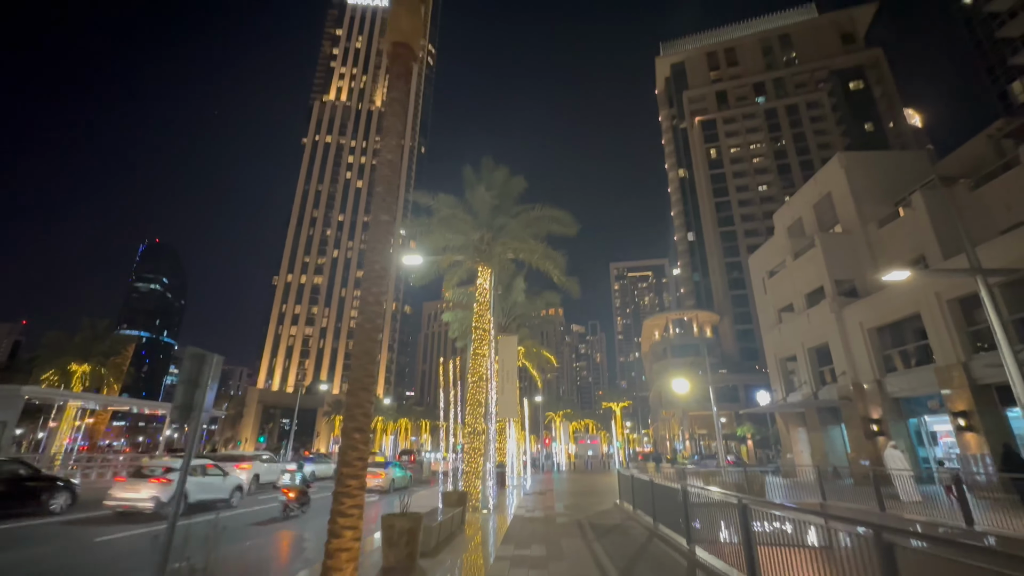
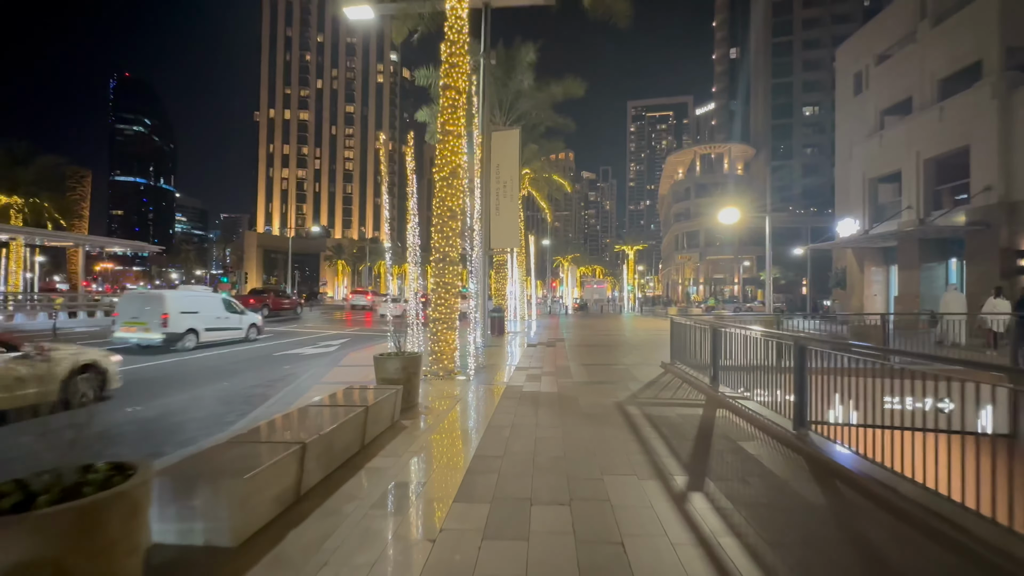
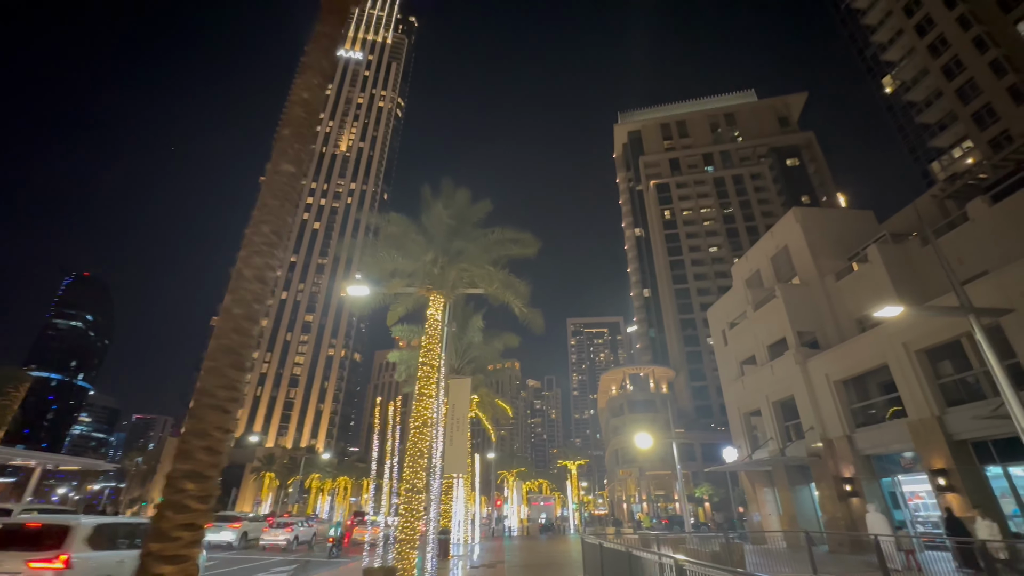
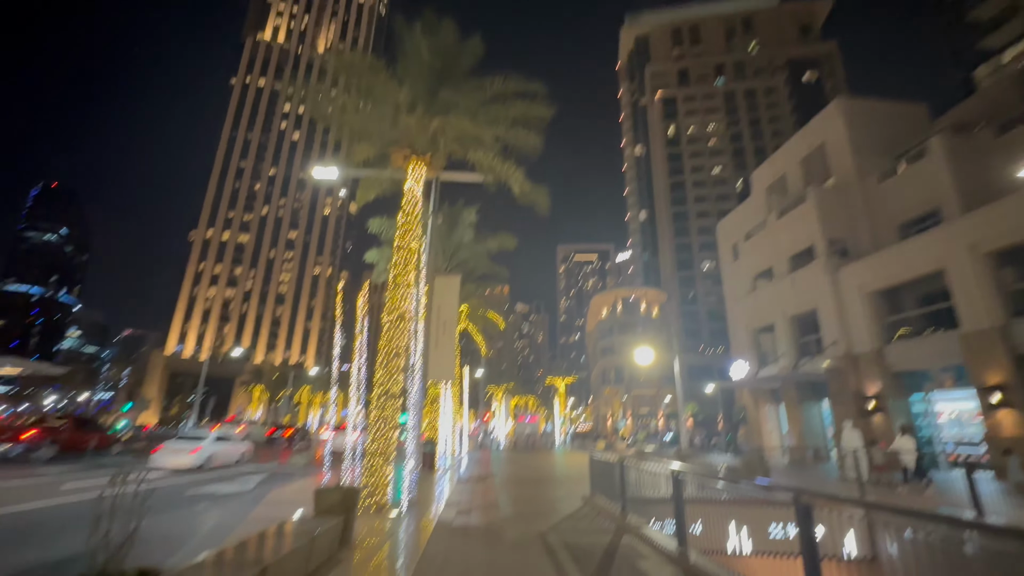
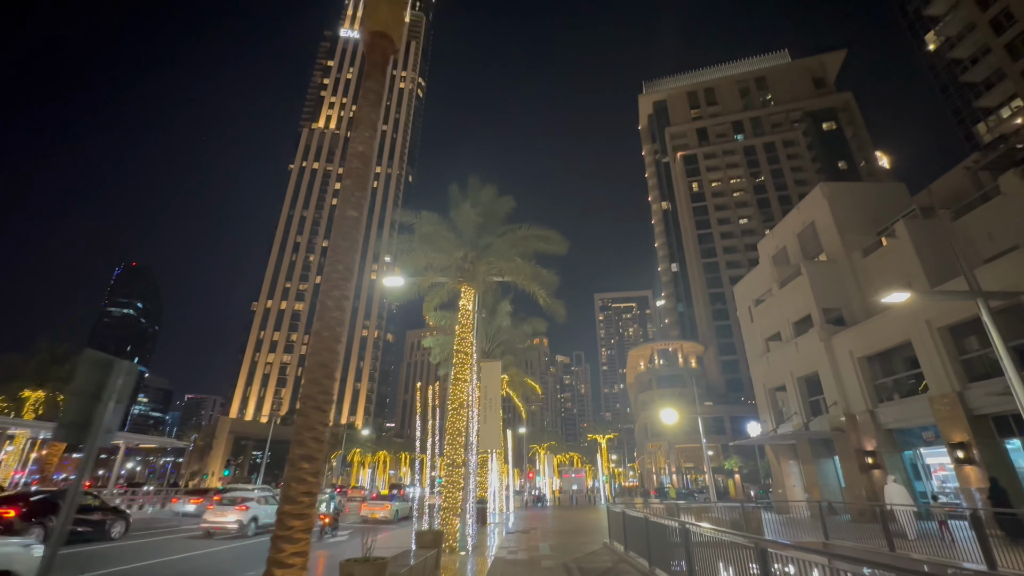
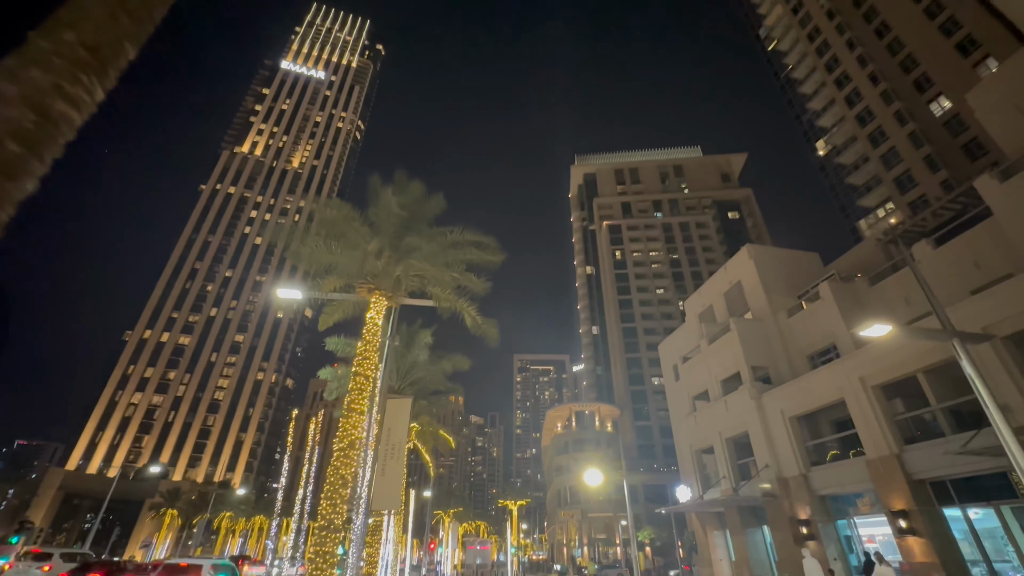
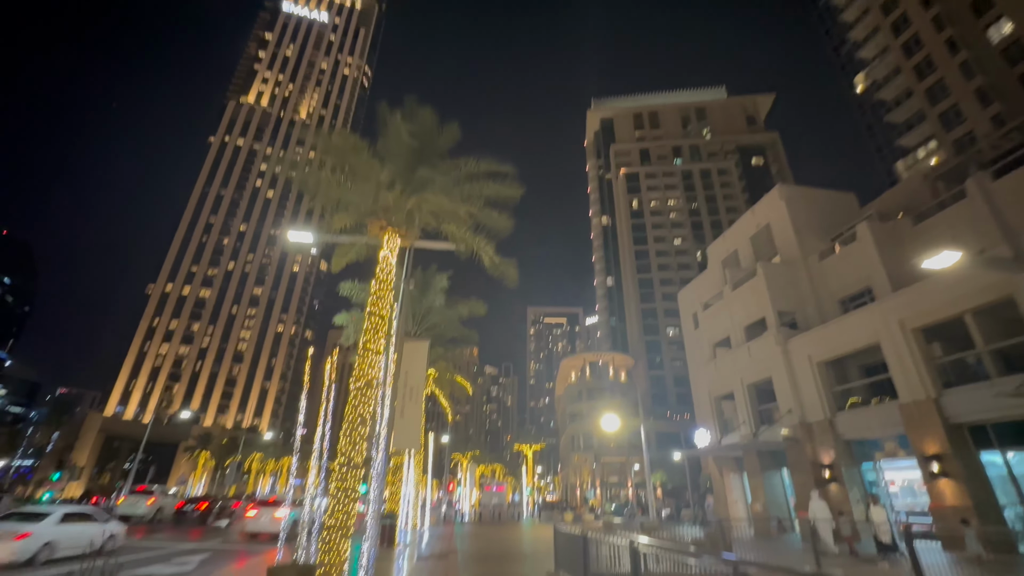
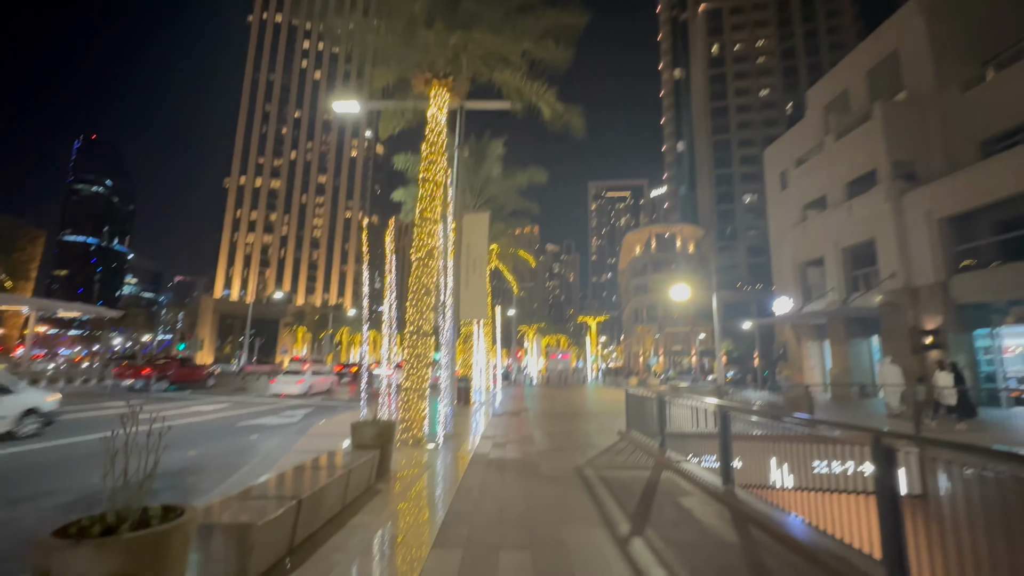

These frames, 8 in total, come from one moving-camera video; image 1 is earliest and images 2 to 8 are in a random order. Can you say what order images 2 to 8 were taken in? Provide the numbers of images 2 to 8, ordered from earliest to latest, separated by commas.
5, 3, 6, 7, 4, 8, 2
